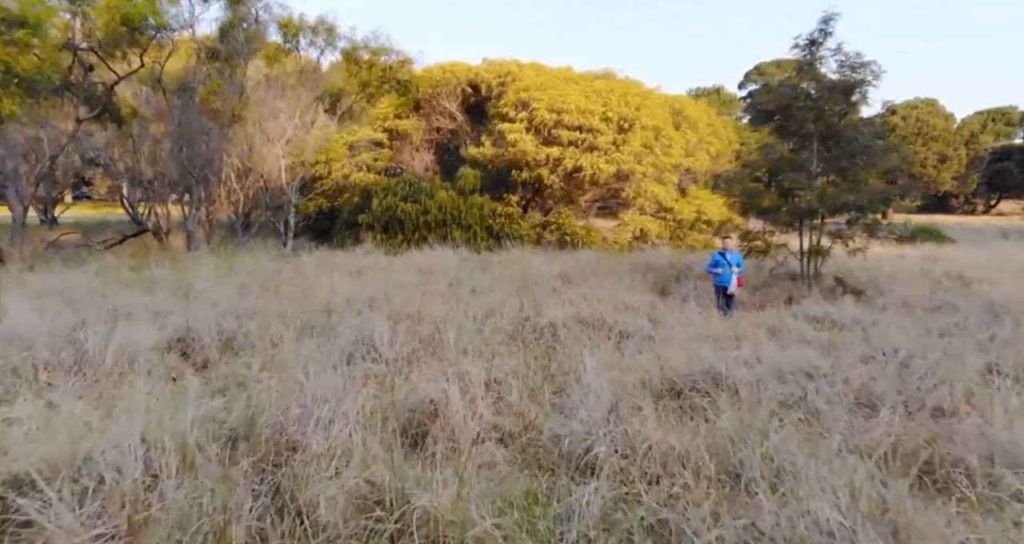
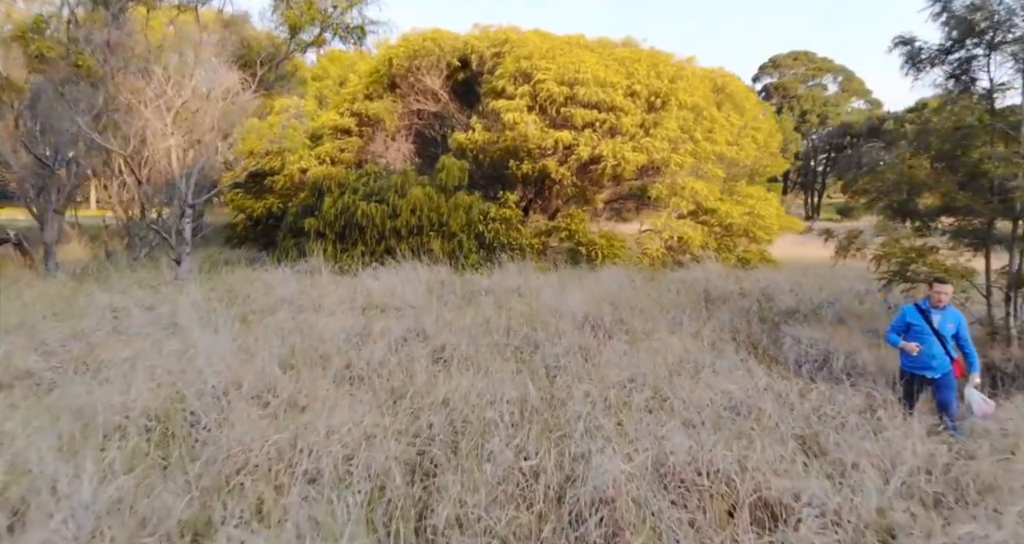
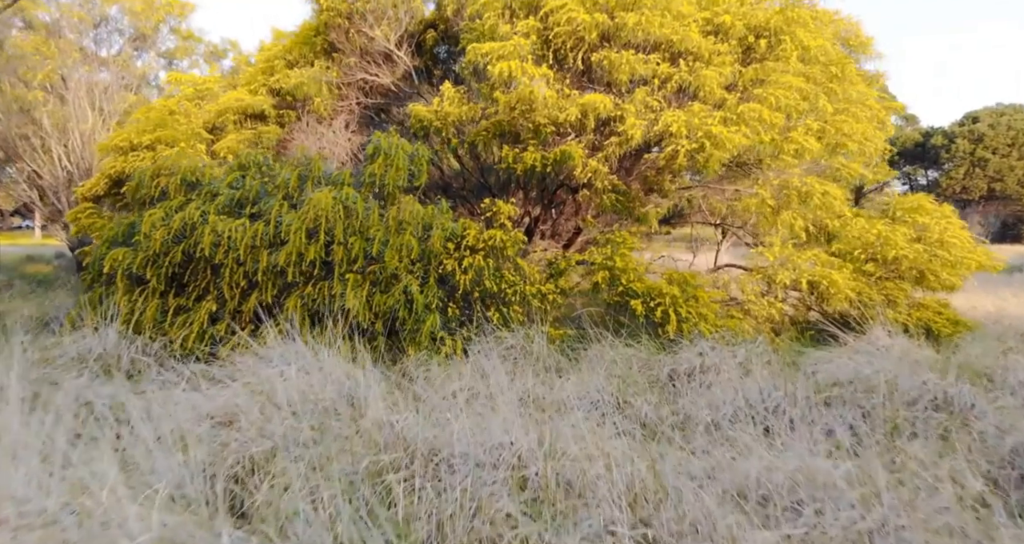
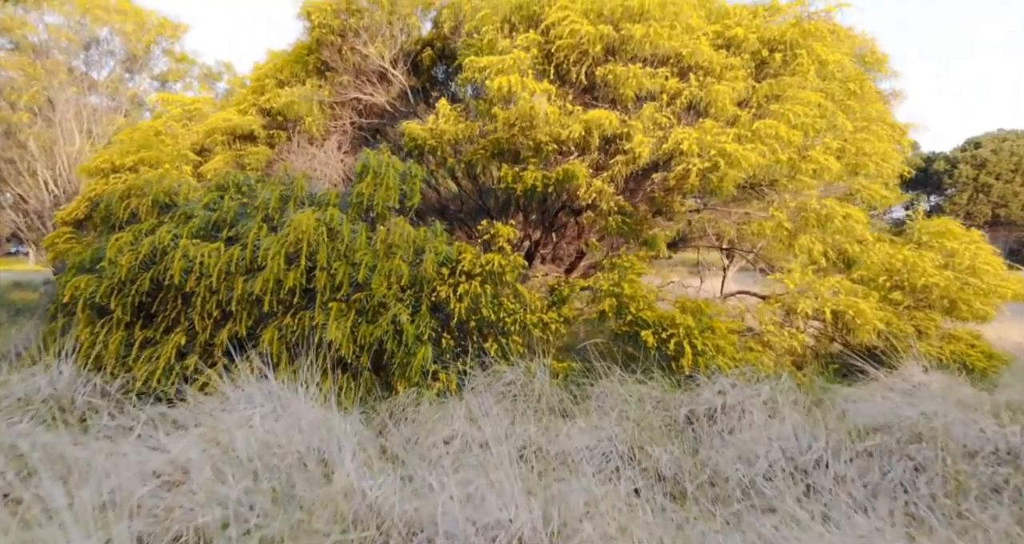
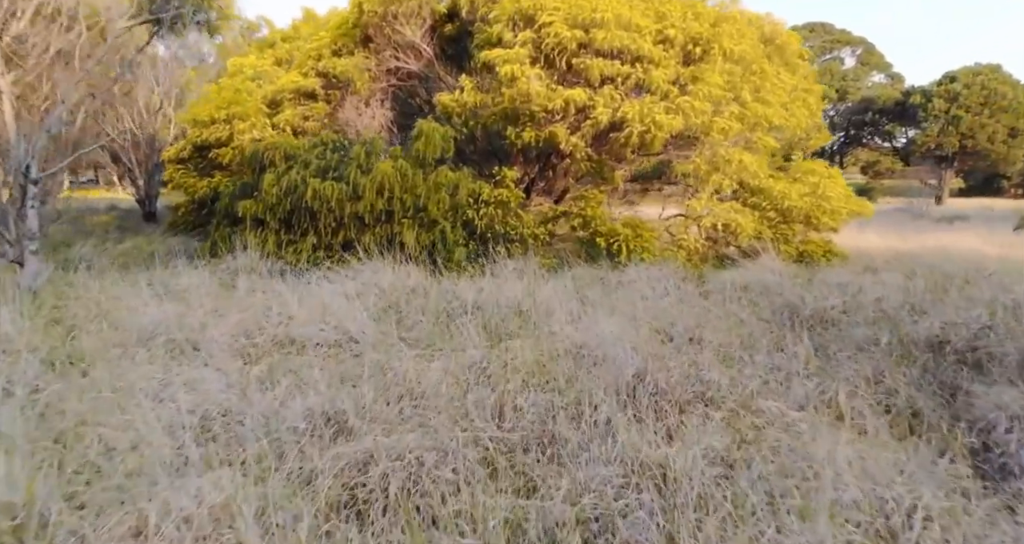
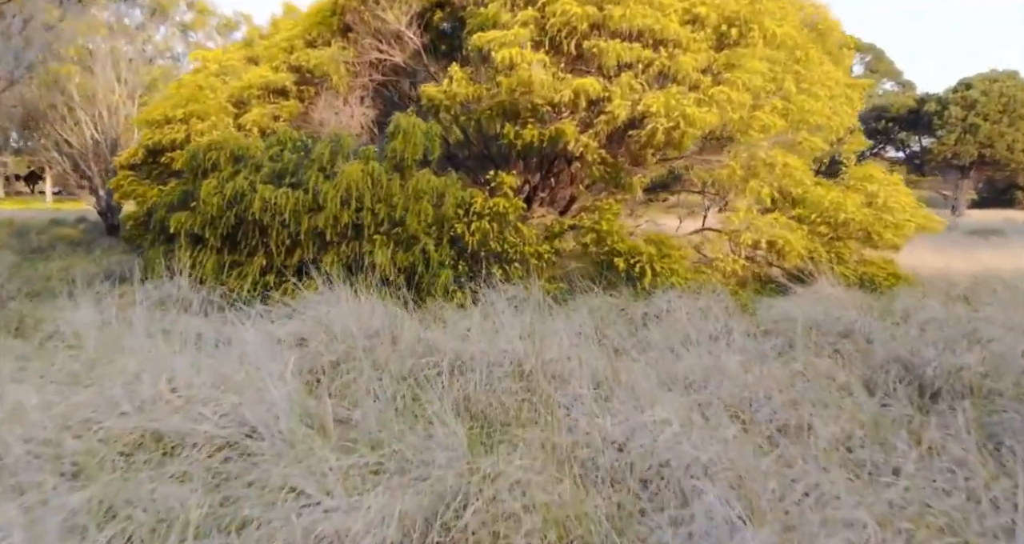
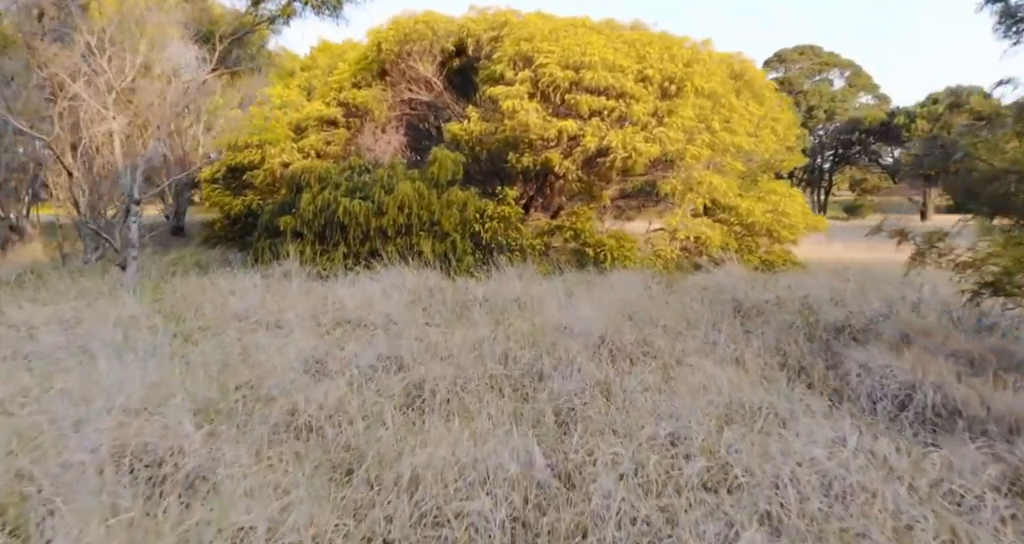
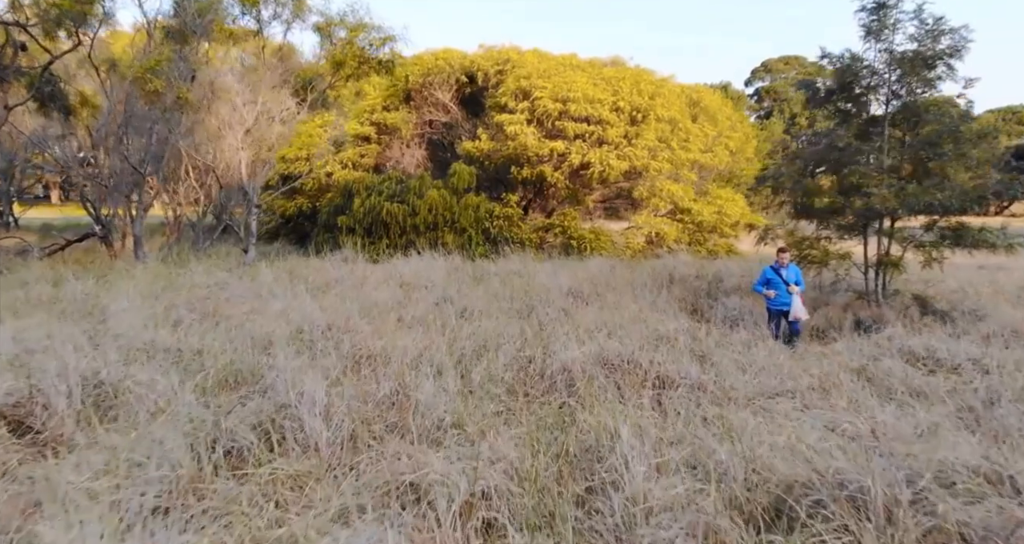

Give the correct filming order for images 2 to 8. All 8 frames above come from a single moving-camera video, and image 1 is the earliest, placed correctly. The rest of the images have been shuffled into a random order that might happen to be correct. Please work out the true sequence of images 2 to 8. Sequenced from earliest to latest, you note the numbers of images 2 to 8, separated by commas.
8, 2, 7, 5, 6, 3, 4
